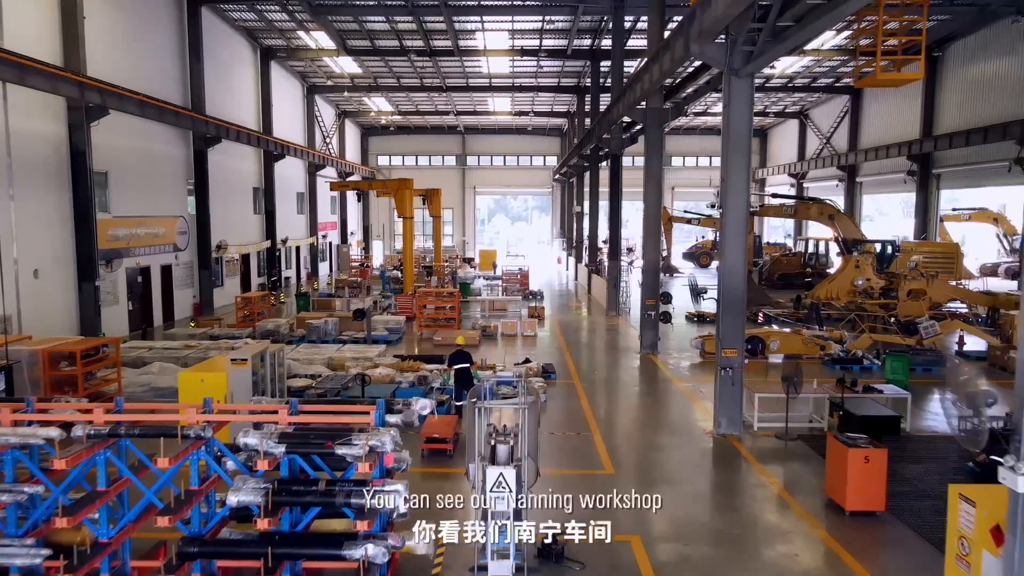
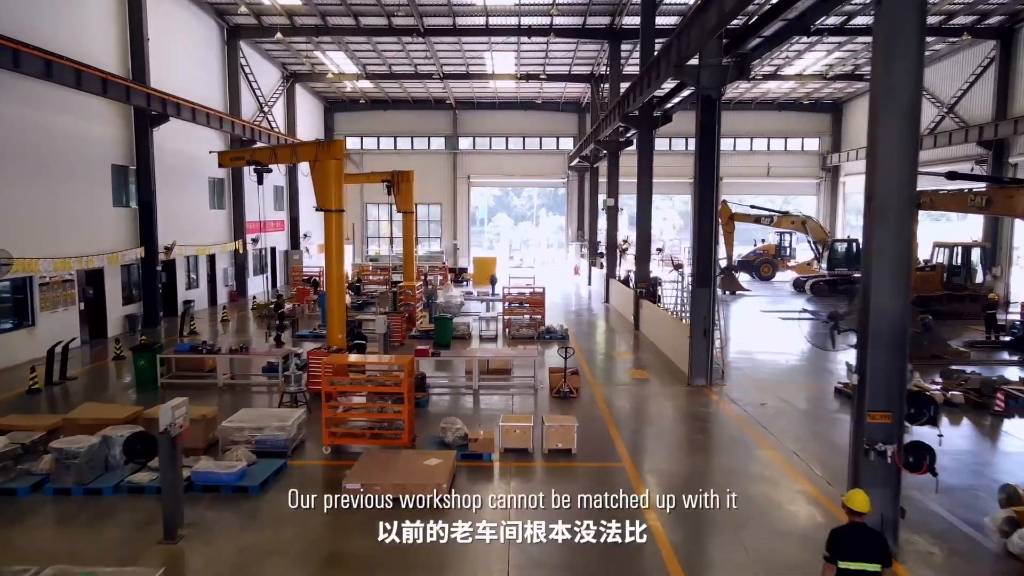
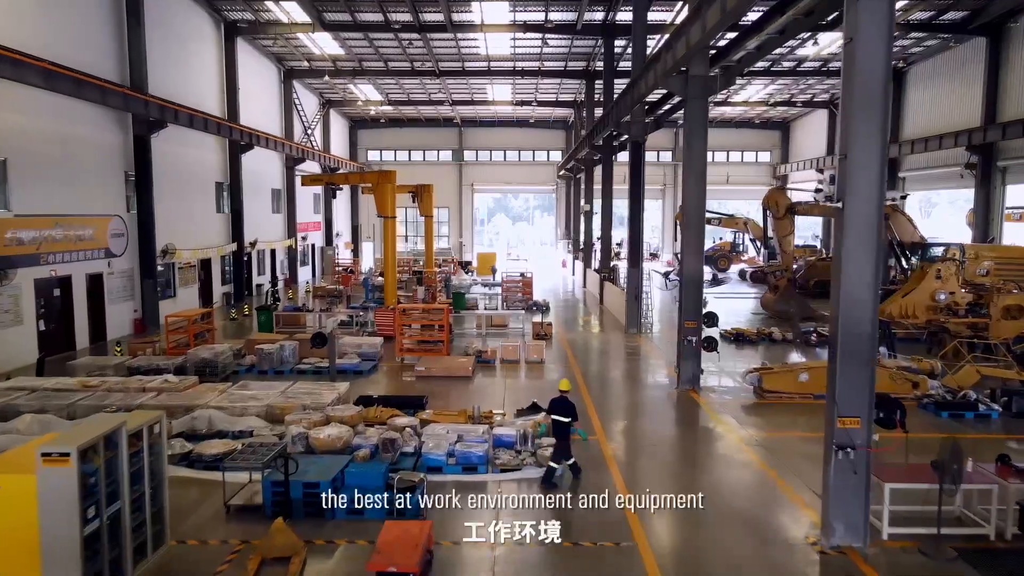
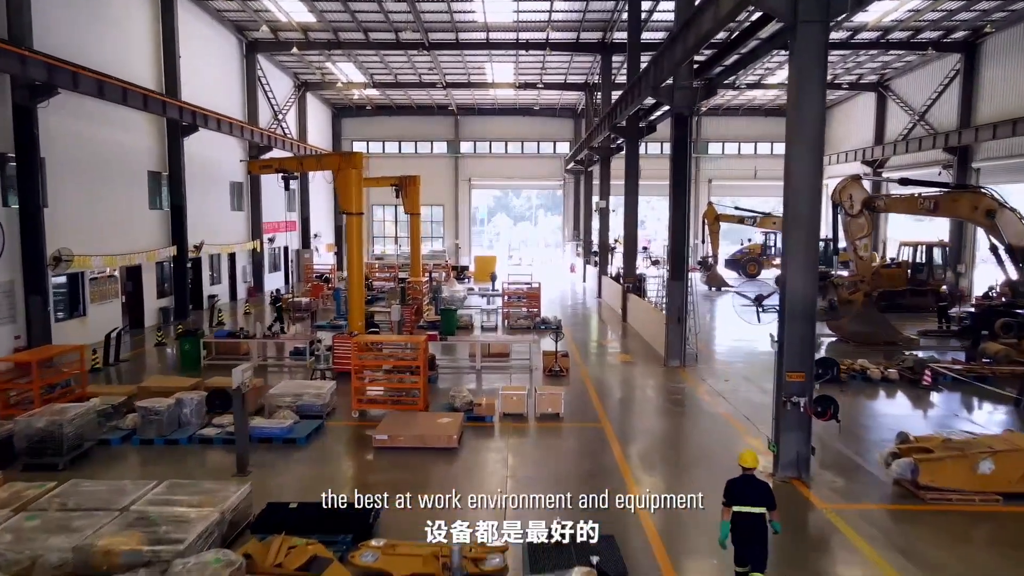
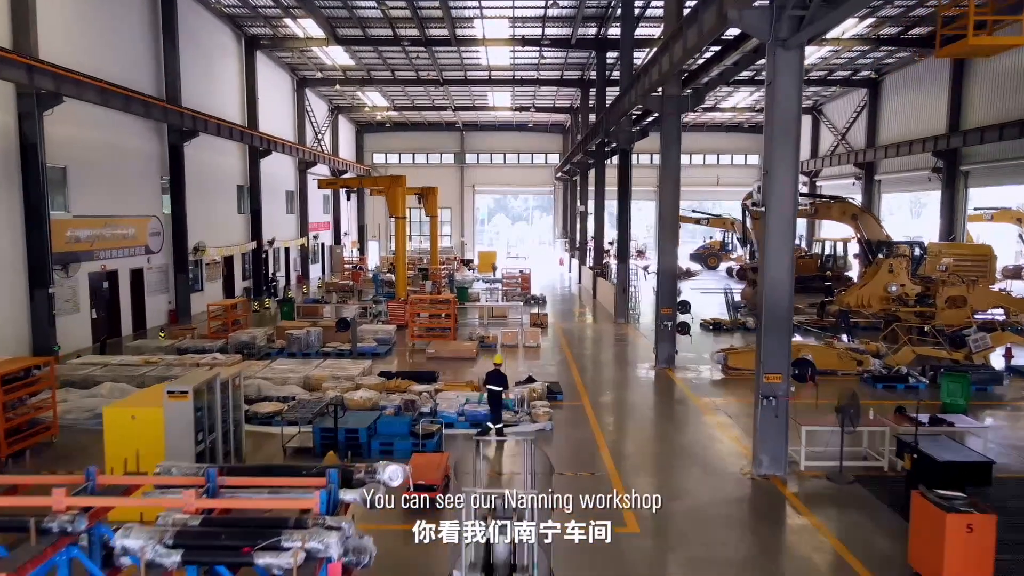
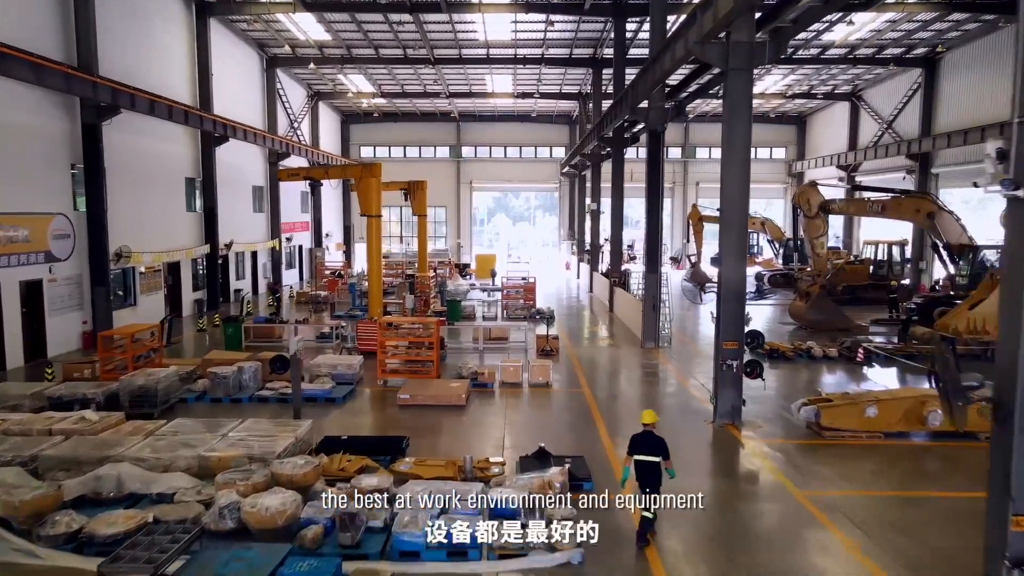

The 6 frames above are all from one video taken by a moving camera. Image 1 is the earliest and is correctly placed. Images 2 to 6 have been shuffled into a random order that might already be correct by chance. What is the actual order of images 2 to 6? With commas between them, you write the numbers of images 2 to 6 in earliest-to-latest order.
5, 3, 6, 4, 2
